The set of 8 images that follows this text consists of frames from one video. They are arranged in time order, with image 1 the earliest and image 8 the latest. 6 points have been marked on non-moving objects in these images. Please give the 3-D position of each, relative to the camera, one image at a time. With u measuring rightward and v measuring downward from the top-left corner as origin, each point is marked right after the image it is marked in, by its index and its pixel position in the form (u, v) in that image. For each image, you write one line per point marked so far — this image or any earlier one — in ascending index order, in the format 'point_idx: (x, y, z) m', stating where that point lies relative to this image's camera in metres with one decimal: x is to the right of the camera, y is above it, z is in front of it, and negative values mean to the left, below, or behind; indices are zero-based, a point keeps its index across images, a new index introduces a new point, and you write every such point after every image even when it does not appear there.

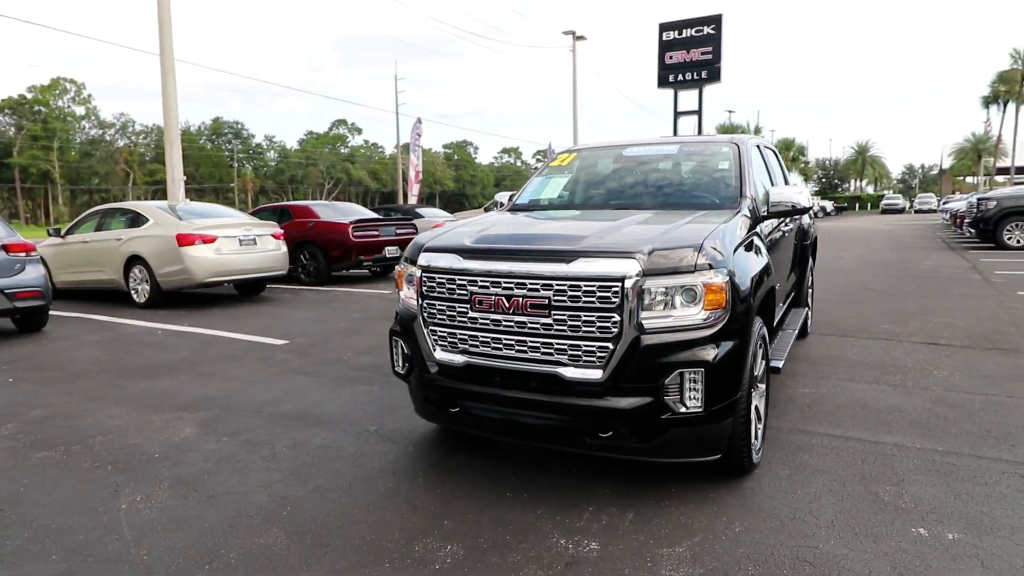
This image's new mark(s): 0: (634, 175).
0: (+0.9, +0.8, +4.8) m
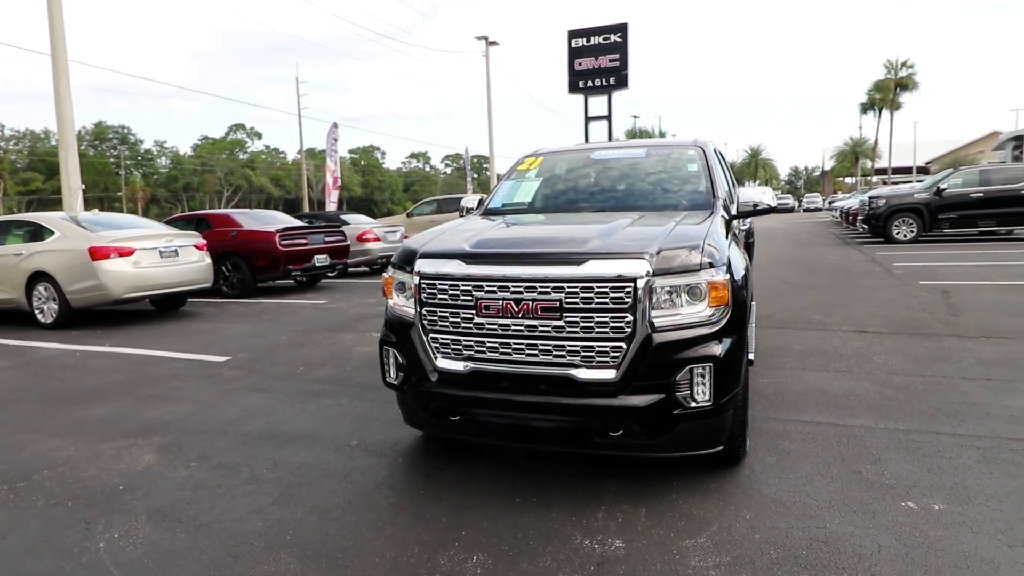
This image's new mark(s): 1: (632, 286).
0: (+0.7, +0.8, +4.9) m
1: (+0.6, 0.0, +3.1) m
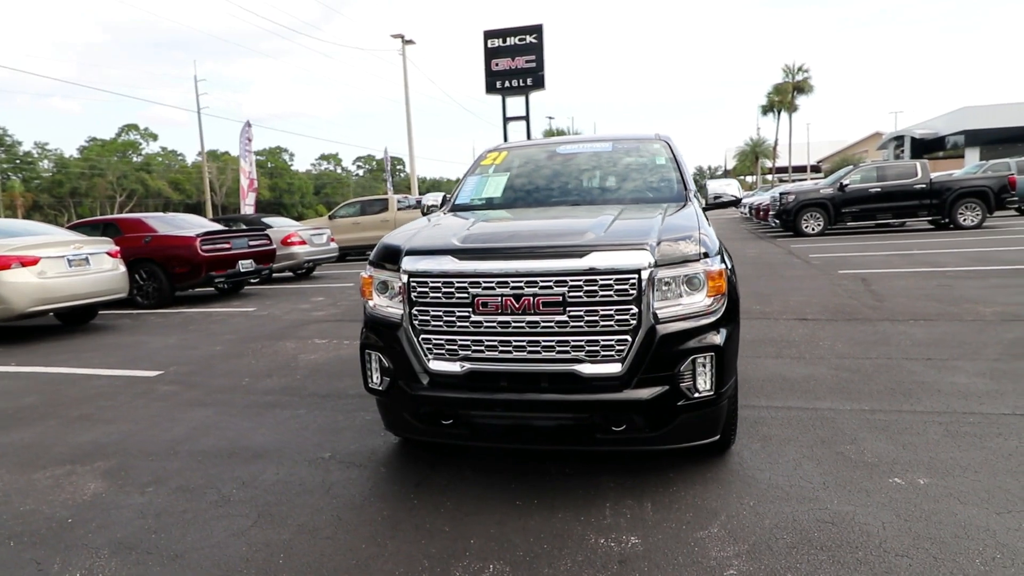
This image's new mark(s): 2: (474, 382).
0: (+0.4, +0.9, +4.8) m
1: (+0.6, 0.0, +3.1) m
2: (-0.2, -0.5, +3.3) m
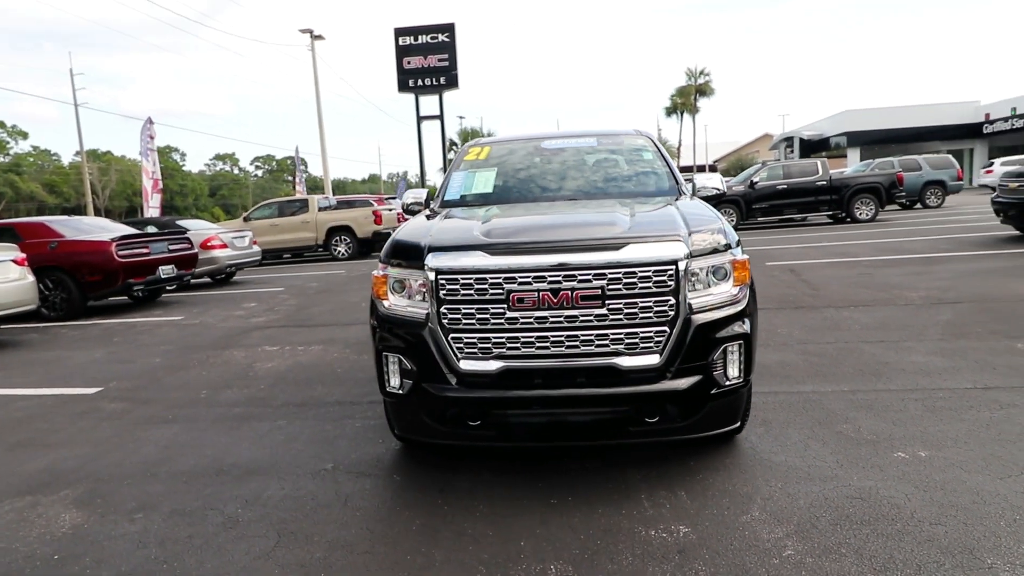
0: (+0.4, +0.9, +4.8) m
1: (+0.8, +0.1, +3.1) m
2: (0.0, -0.4, +3.2) m
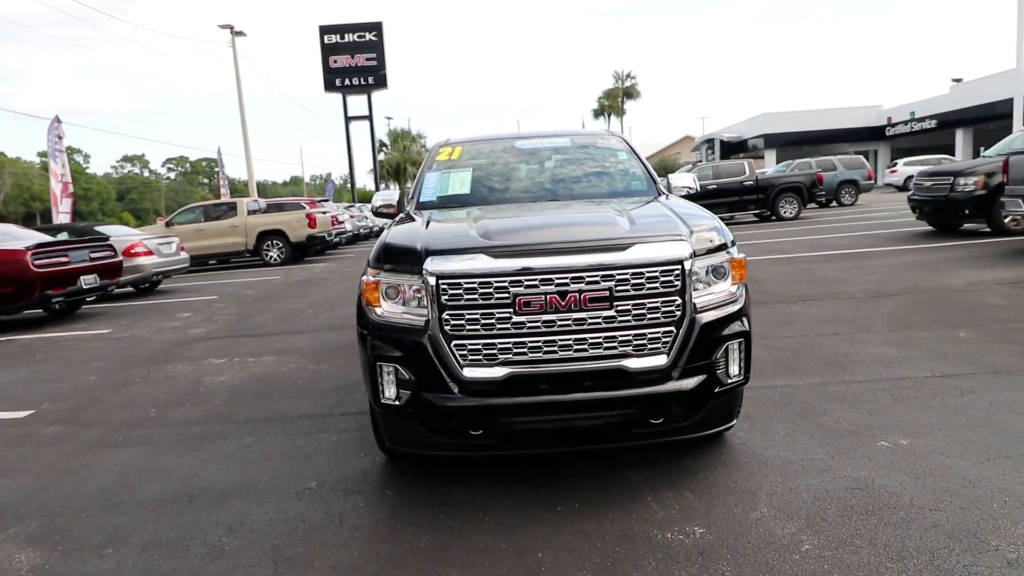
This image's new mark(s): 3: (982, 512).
0: (+0.2, +0.9, +4.8) m
1: (+0.8, +0.1, +3.1) m
2: (0.0, -0.5, +3.1) m
3: (+2.1, -1.0, +2.9) m
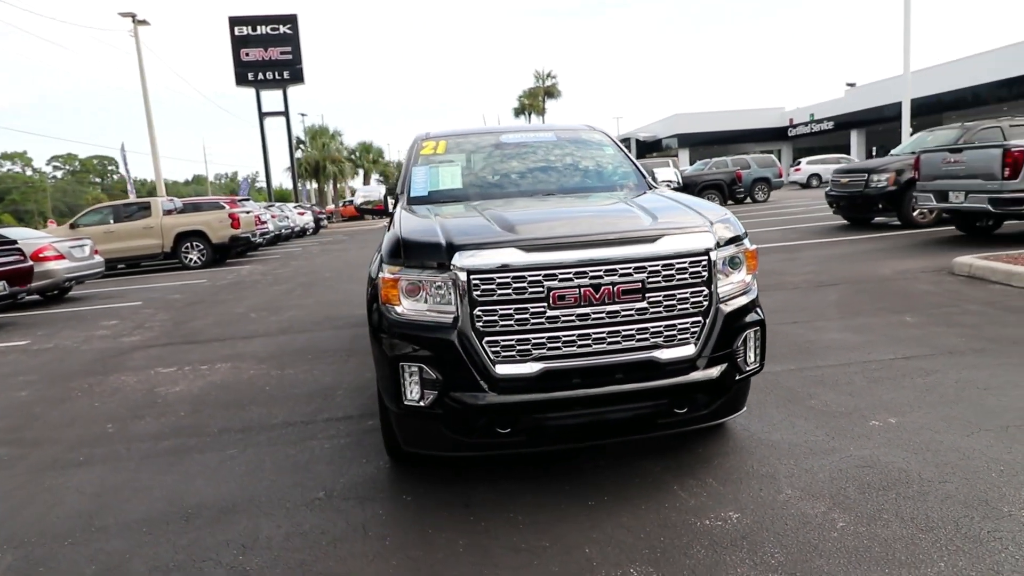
0: (+0.1, +0.9, +4.7) m
1: (+0.9, +0.1, +3.1) m
2: (+0.2, -0.4, +3.0) m
3: (+2.2, -0.9, +3.1) m
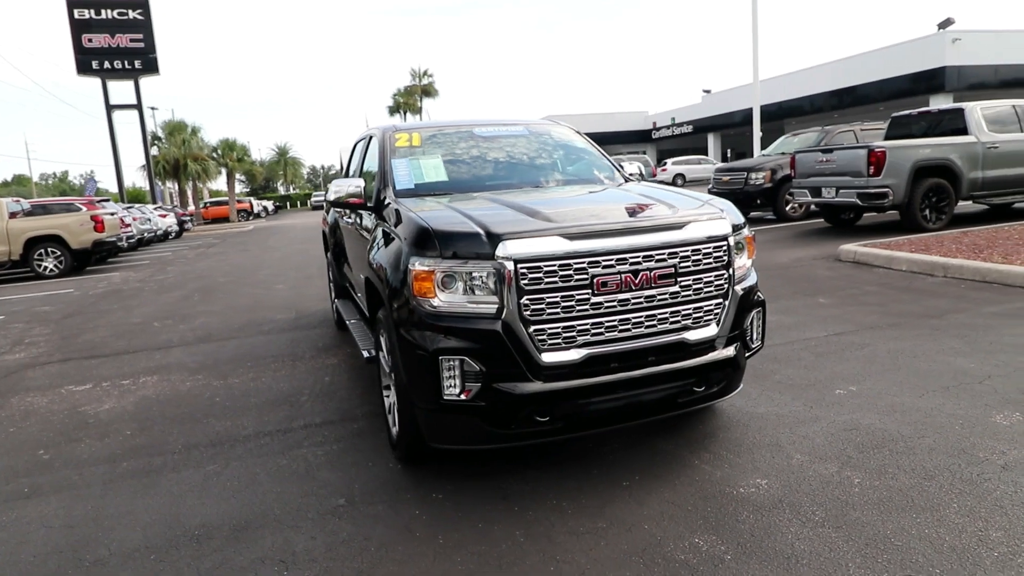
0: (-0.1, +1.0, +4.7) m
1: (+1.1, +0.2, +3.3) m
2: (+0.4, -0.4, +3.1) m
3: (+2.4, -0.8, +3.6) m
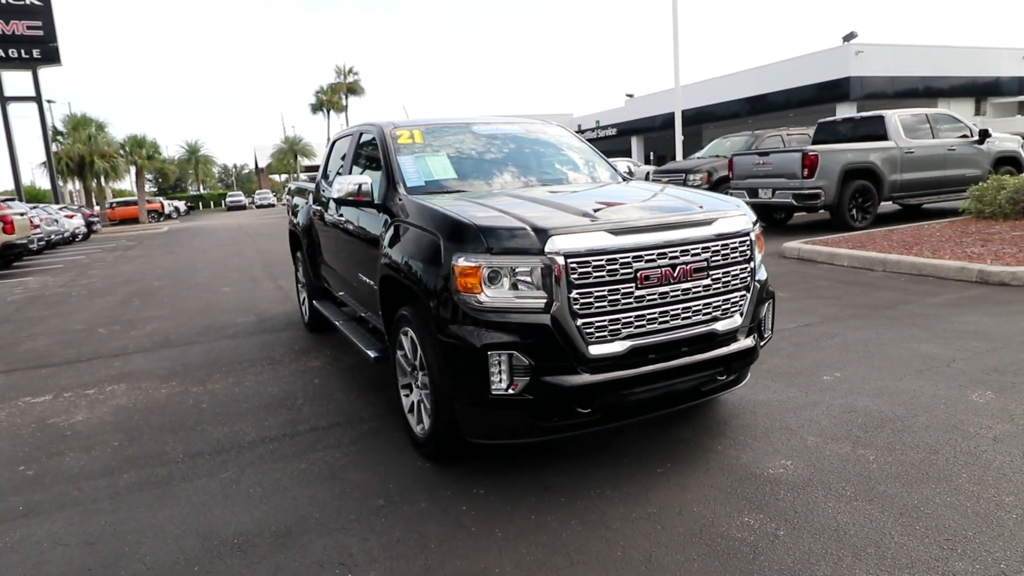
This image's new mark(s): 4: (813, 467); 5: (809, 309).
0: (-0.1, +1.0, +4.8) m
1: (+1.2, +0.3, +3.5) m
2: (+0.6, -0.3, +3.2) m
3: (+2.5, -0.7, +3.9) m
4: (+1.5, -0.9, +3.4) m
5: (+3.0, -0.2, +6.6) m
